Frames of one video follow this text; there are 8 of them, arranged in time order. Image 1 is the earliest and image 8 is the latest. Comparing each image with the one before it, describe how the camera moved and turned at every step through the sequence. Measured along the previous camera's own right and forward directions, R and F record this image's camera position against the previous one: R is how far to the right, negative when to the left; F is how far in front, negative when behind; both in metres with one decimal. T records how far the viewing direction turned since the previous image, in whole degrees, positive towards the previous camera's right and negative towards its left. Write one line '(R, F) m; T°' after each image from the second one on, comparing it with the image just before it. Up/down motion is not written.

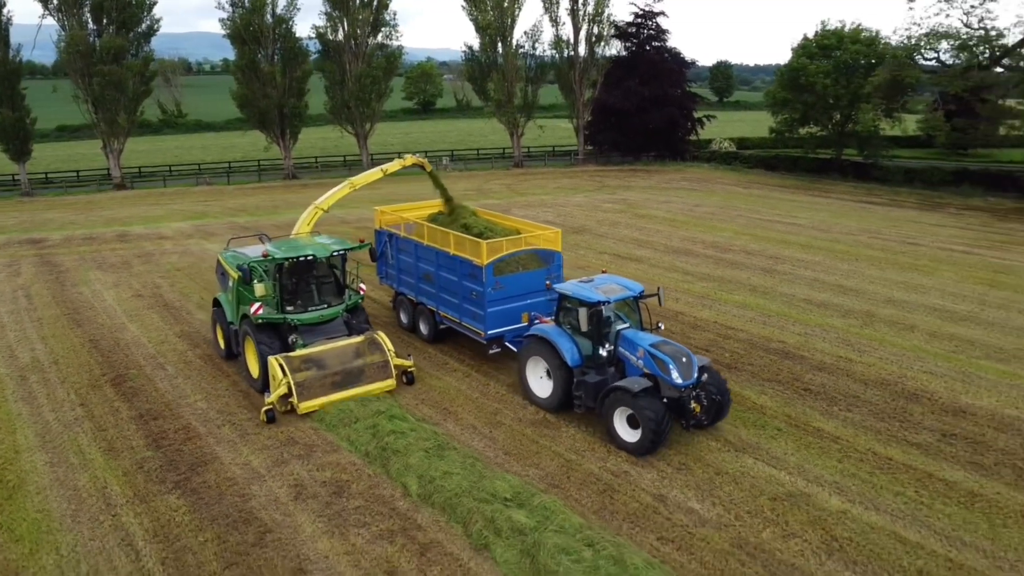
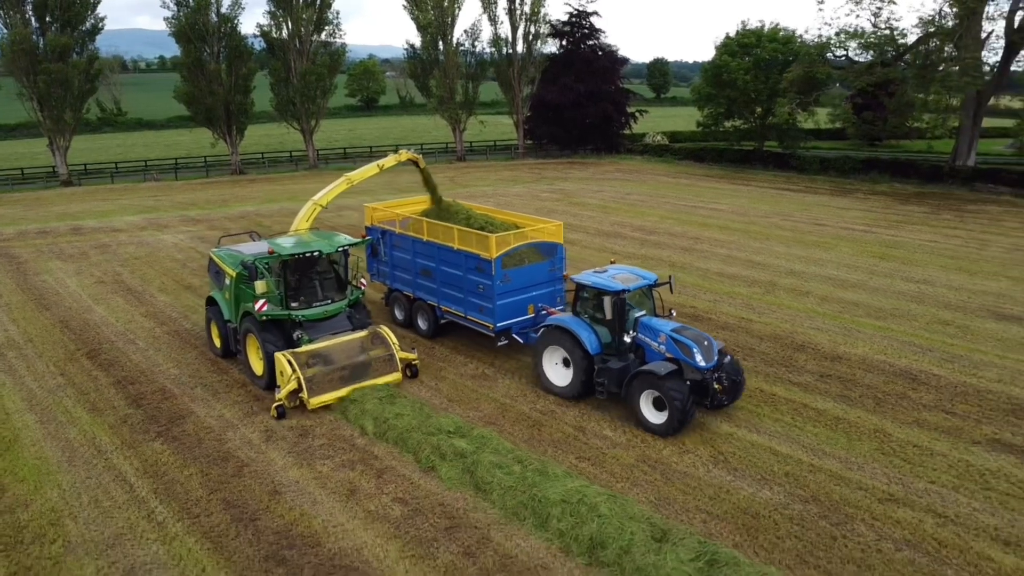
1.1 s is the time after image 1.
(+0.1, -1.4) m; +4°
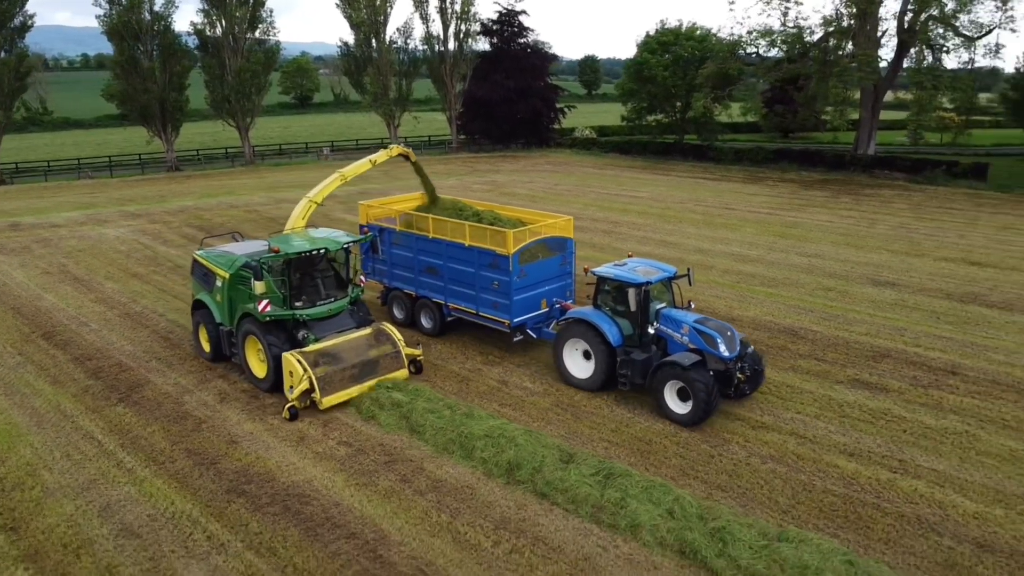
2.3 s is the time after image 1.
(+0.1, -1.2) m; +4°
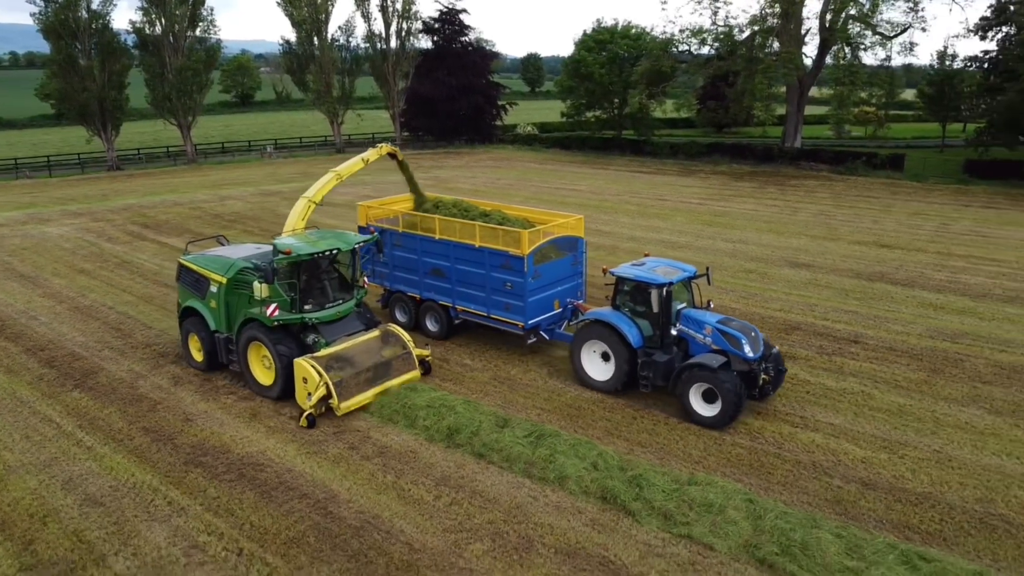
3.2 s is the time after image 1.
(+0.1, -0.7) m; +4°
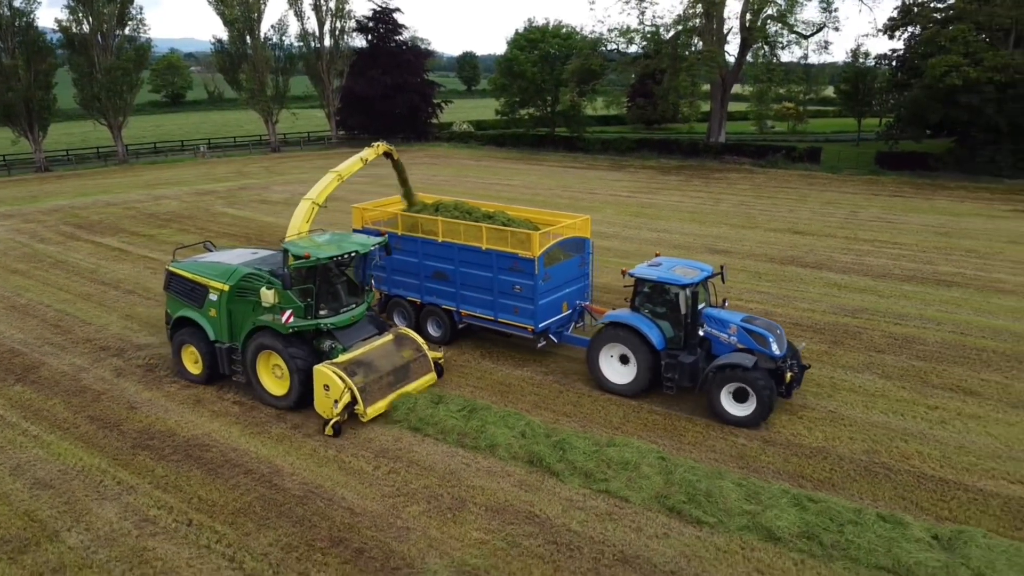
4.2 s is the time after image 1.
(+0.1, -0.6) m; +4°
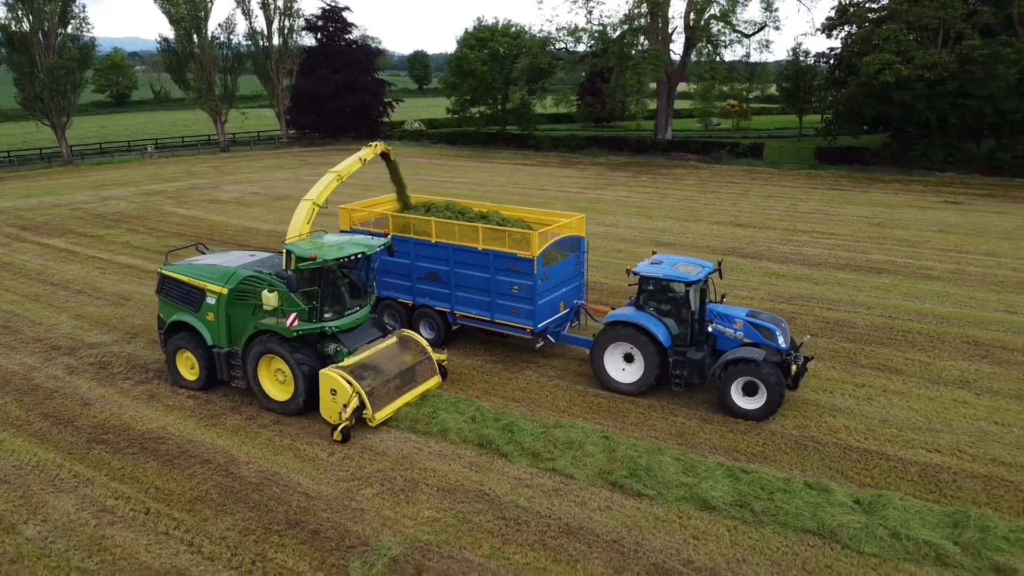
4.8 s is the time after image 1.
(+0.1, -0.3) m; +3°
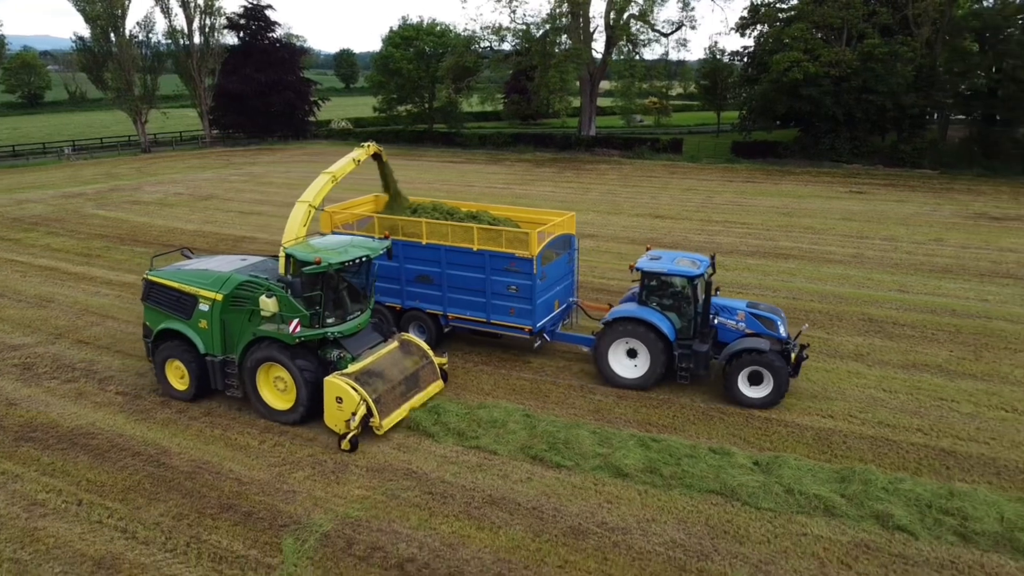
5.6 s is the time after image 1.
(+0.1, -0.4) m; +5°
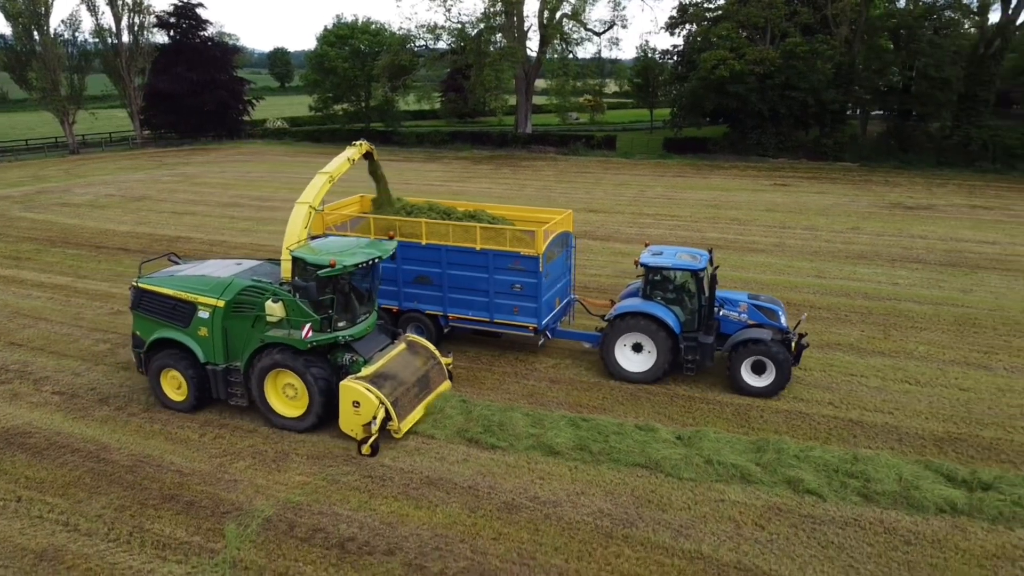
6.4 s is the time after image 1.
(+0.1, -0.4) m; +4°
